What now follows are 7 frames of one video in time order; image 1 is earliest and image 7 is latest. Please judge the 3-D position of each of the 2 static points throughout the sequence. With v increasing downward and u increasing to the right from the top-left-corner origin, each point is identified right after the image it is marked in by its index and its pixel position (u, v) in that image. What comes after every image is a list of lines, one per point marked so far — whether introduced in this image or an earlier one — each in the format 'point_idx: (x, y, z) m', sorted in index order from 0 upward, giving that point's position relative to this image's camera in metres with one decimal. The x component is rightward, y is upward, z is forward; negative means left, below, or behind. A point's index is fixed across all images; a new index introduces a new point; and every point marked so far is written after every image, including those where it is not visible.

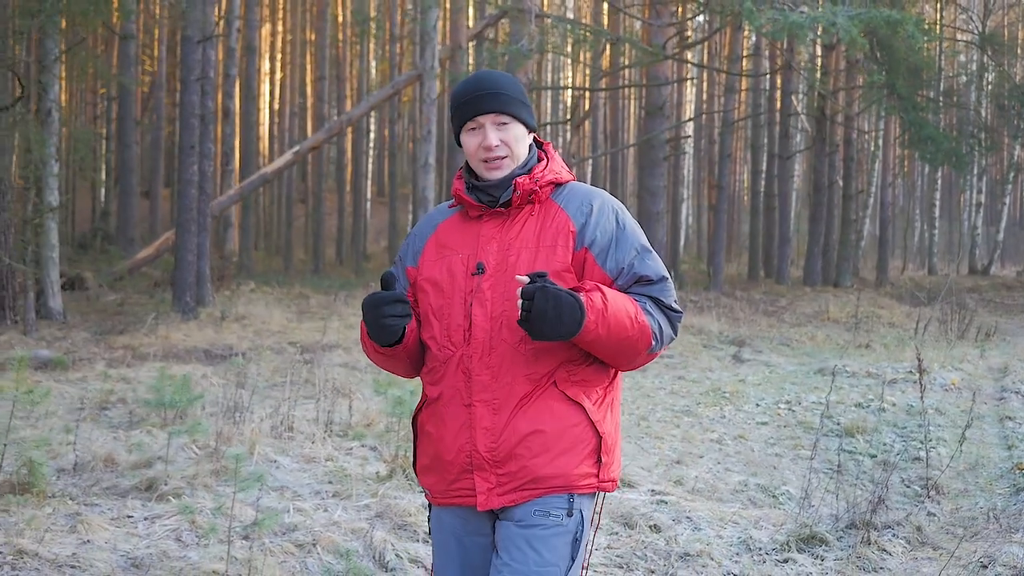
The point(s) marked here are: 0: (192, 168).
0: (-2.3, +0.9, +11.3) m
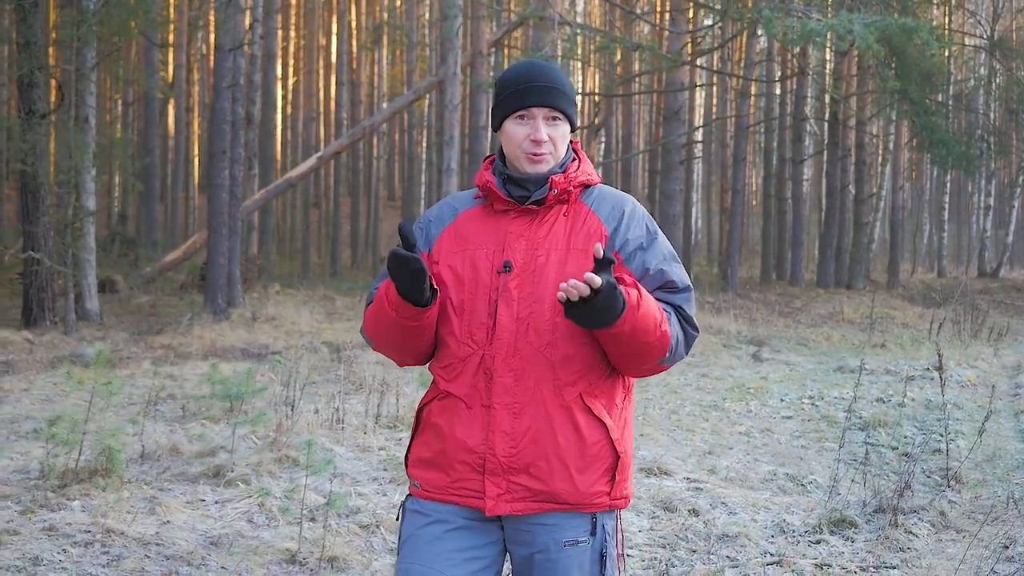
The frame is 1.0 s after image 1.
0: (-2.1, +0.8, +11.5) m
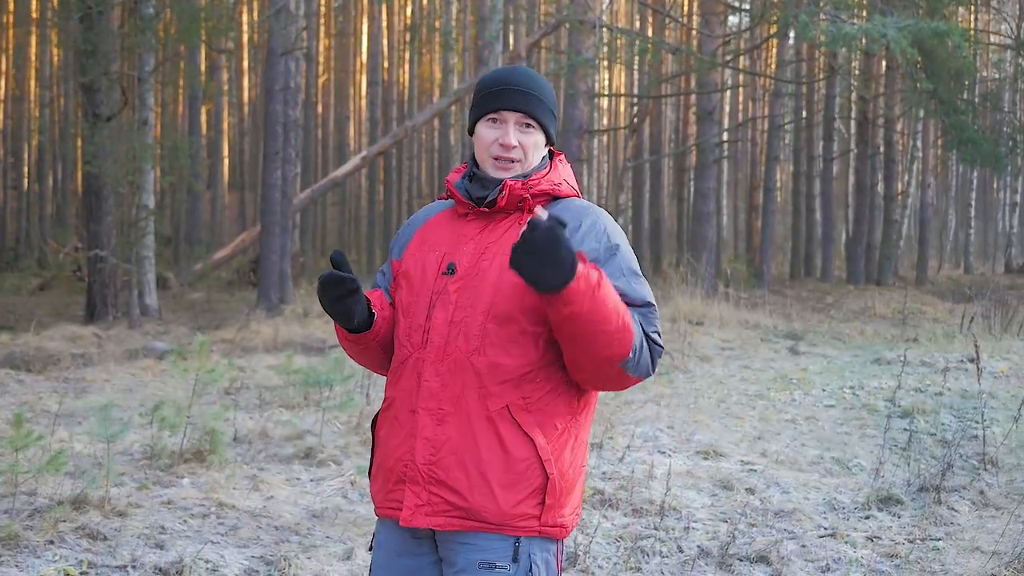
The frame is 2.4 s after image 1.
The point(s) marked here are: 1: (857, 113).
0: (-1.8, +0.9, +11.9) m
1: (+4.1, +2.1, +18.9) m
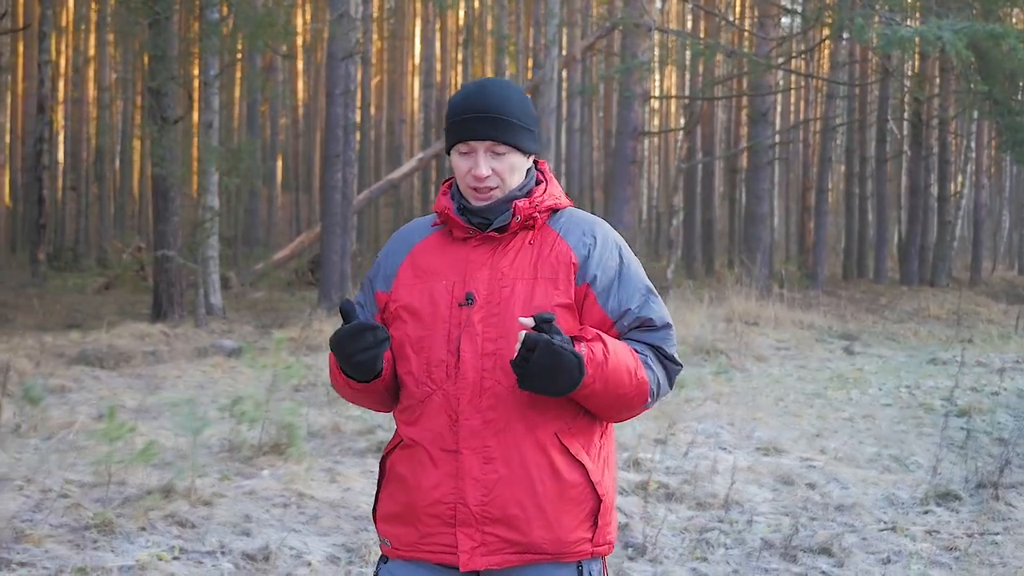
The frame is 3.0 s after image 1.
0: (-1.4, +0.9, +12.2) m
1: (+4.8, +2.1, +18.9) m
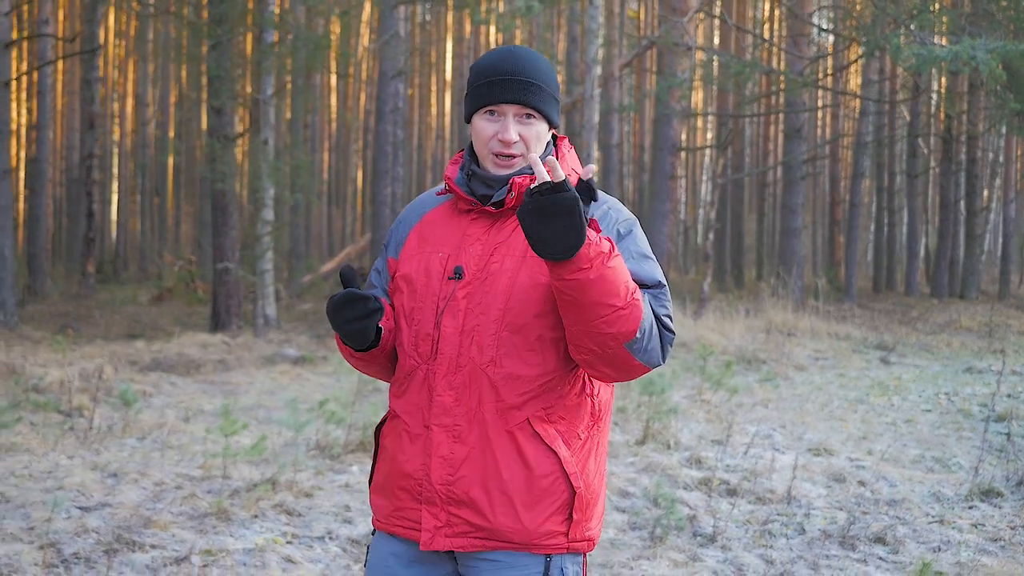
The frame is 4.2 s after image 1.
0: (-1.0, +0.8, +12.6) m
1: (+5.2, +1.9, +19.2) m
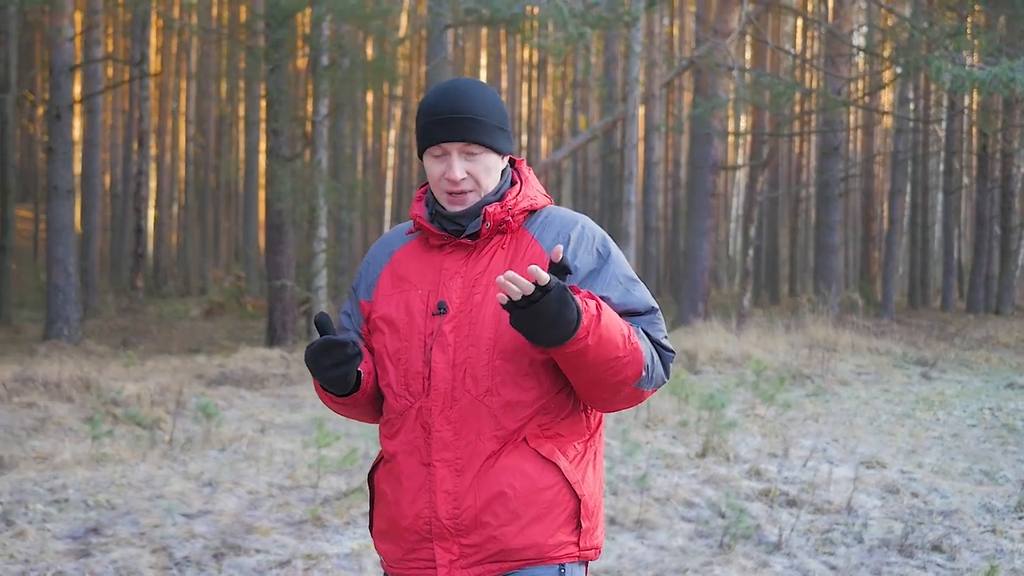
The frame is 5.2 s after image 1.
0: (-0.6, +0.6, +12.9) m
1: (+5.7, +1.7, +19.4) m
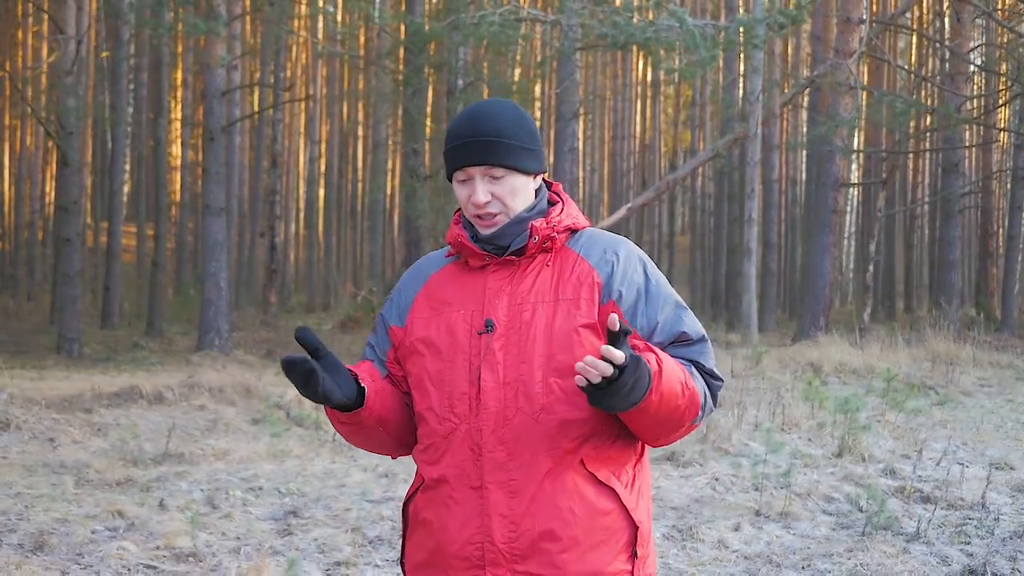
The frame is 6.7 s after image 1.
0: (+0.4, +0.5, +13.3) m
1: (+7.2, +1.5, +19.5) m
